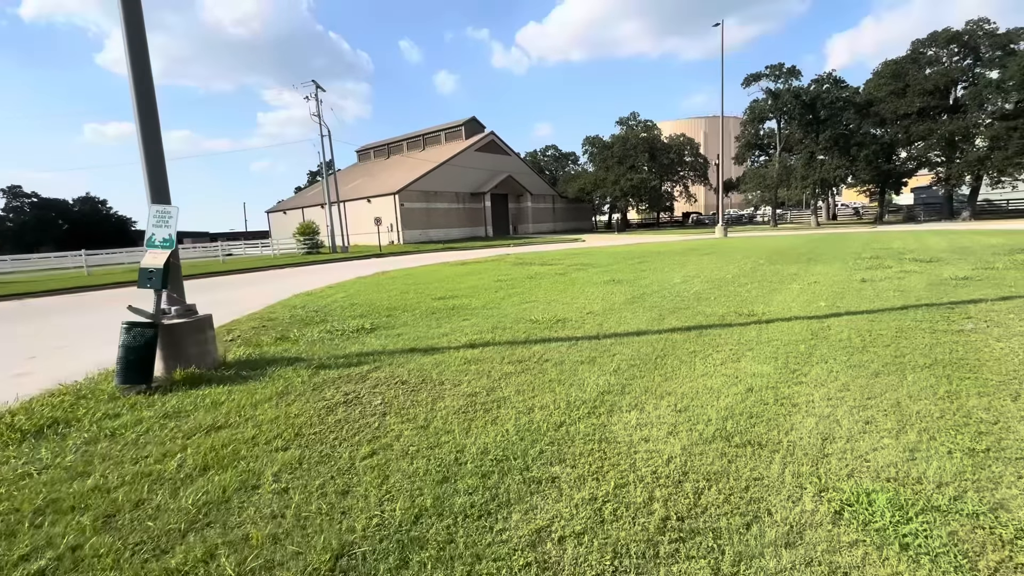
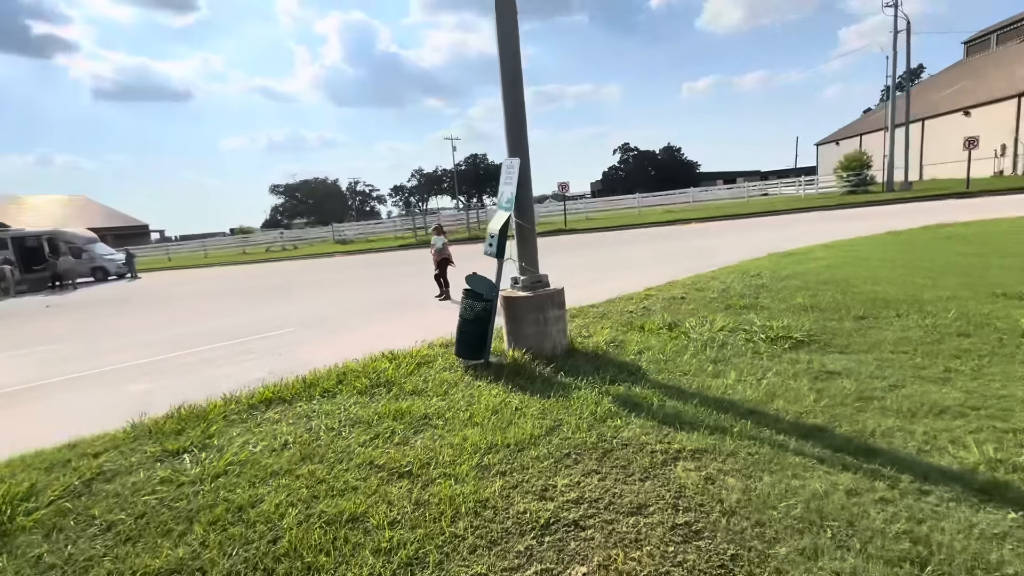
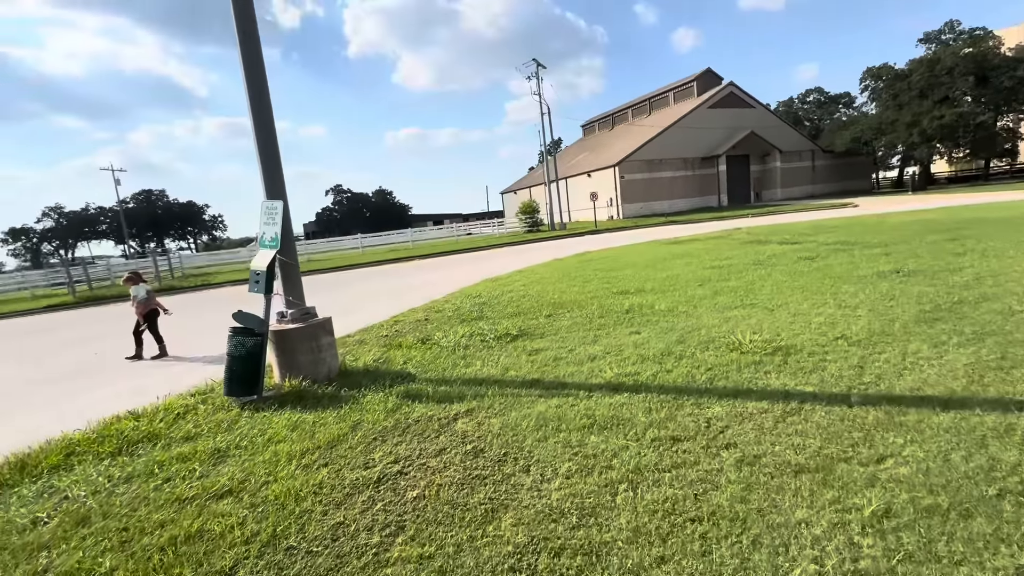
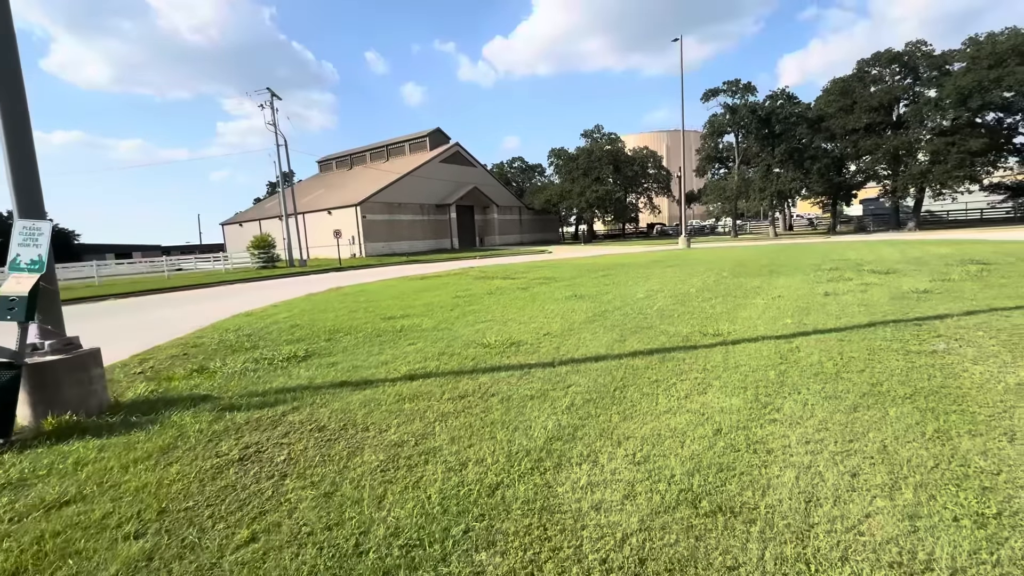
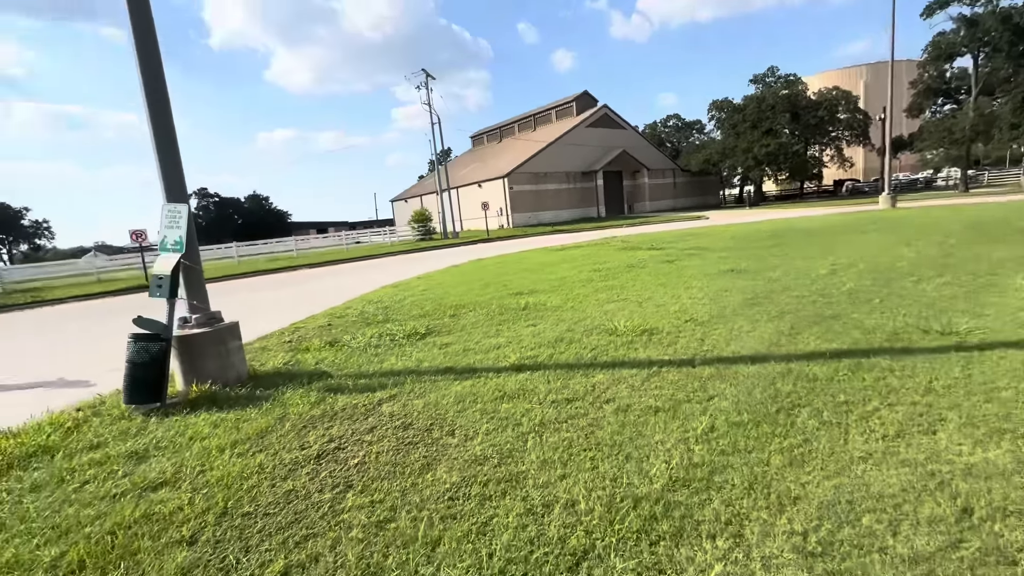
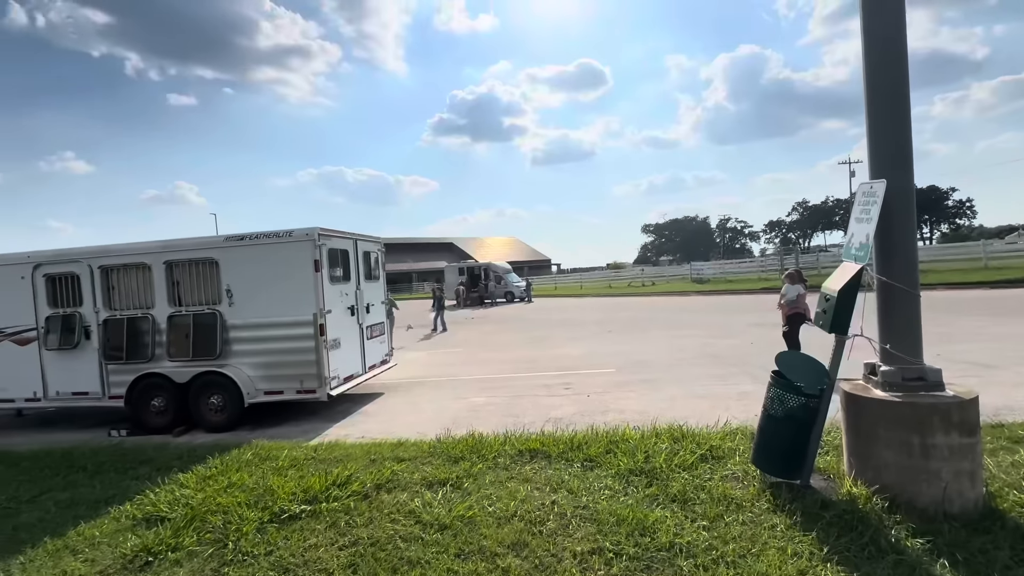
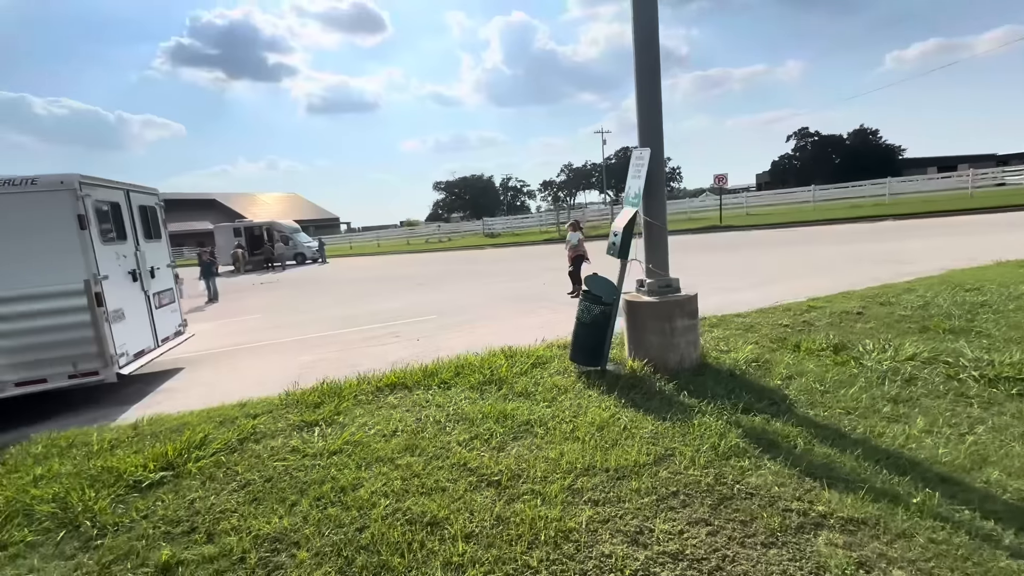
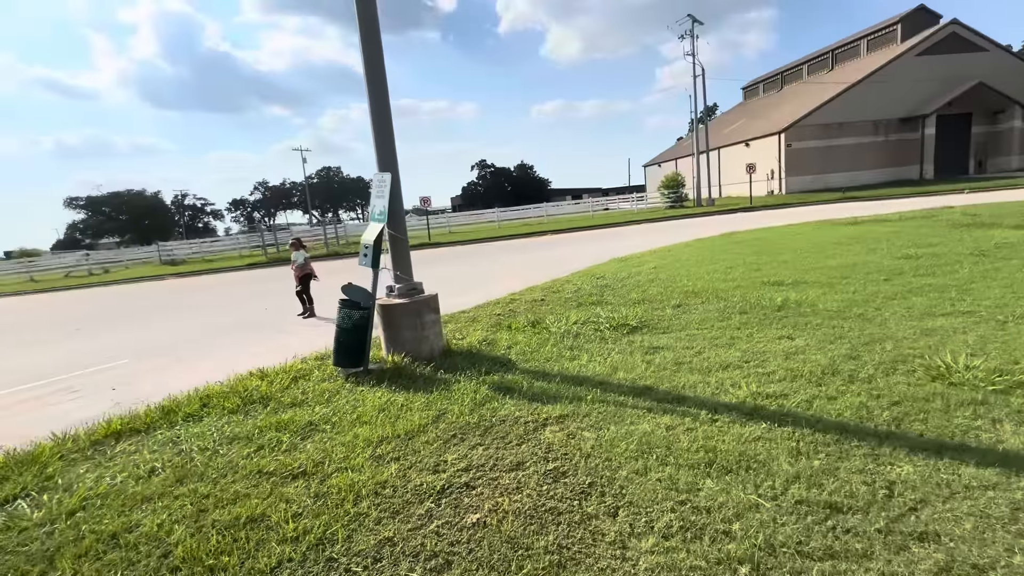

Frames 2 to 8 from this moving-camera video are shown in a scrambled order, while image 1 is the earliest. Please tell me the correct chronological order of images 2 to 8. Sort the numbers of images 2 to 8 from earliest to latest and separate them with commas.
4, 5, 3, 8, 2, 7, 6
